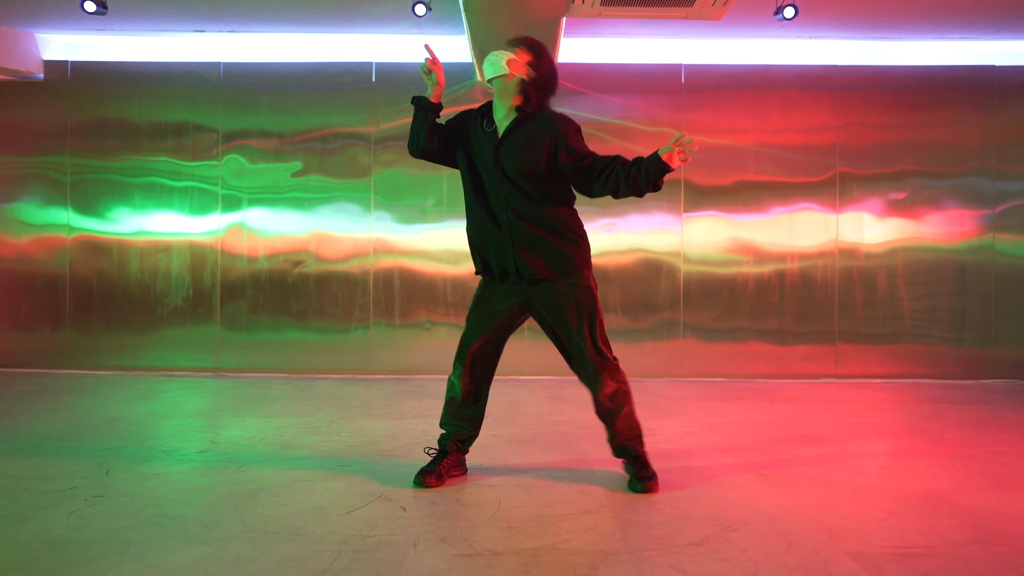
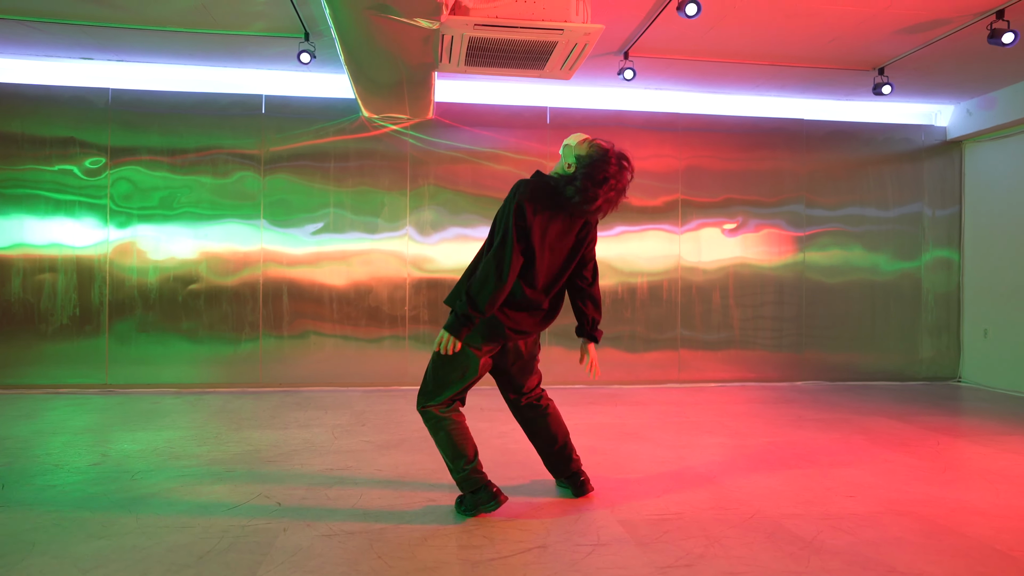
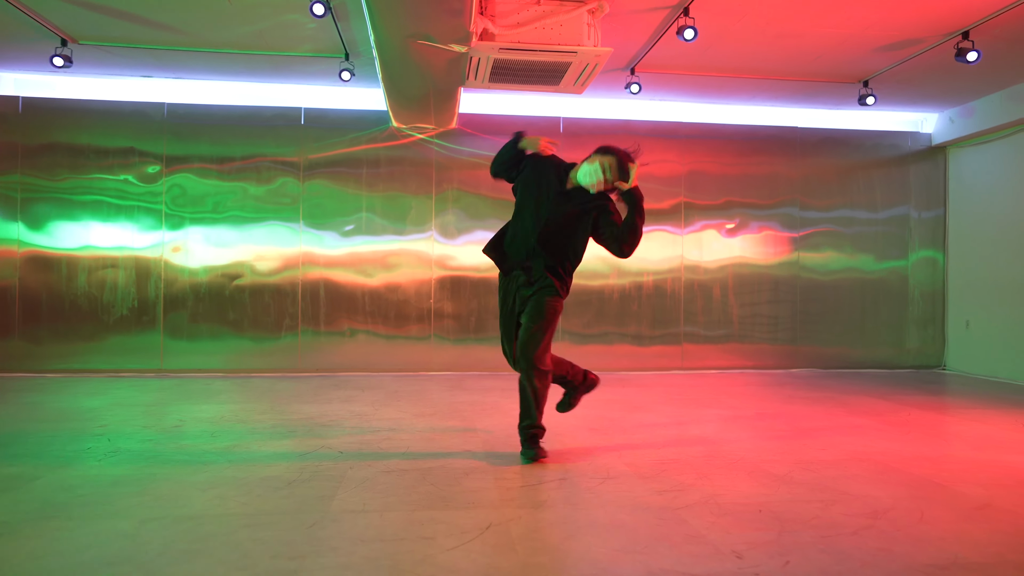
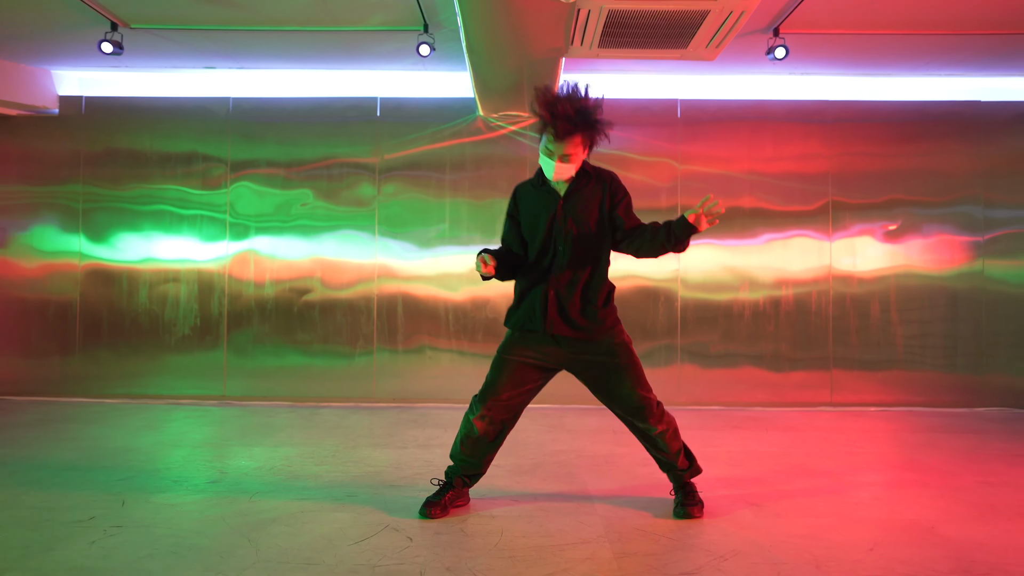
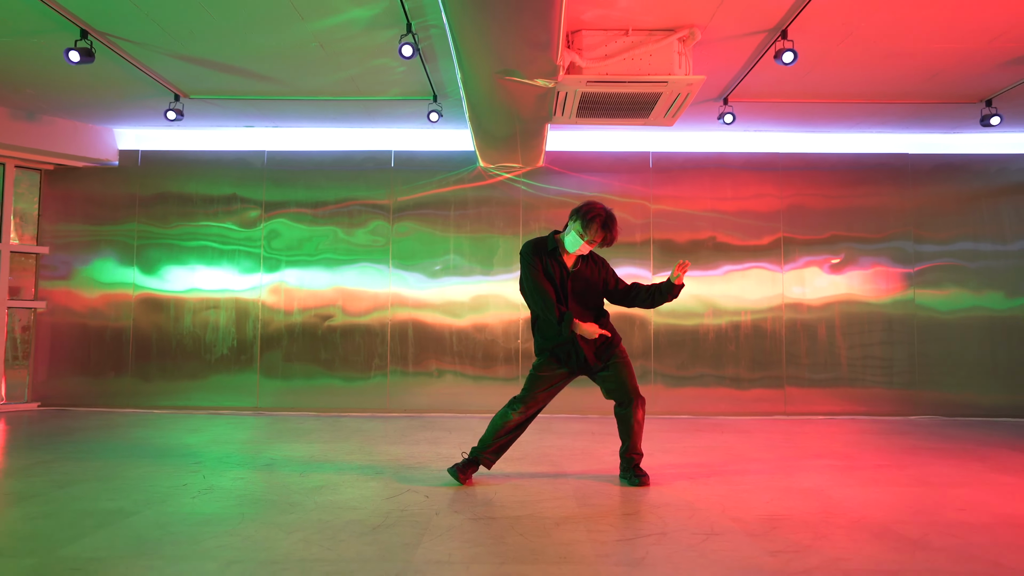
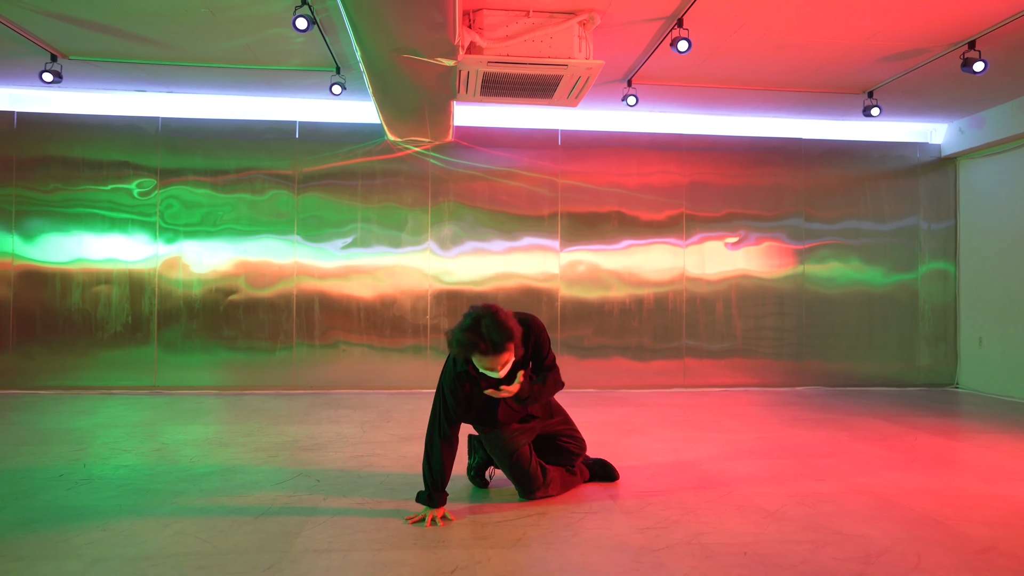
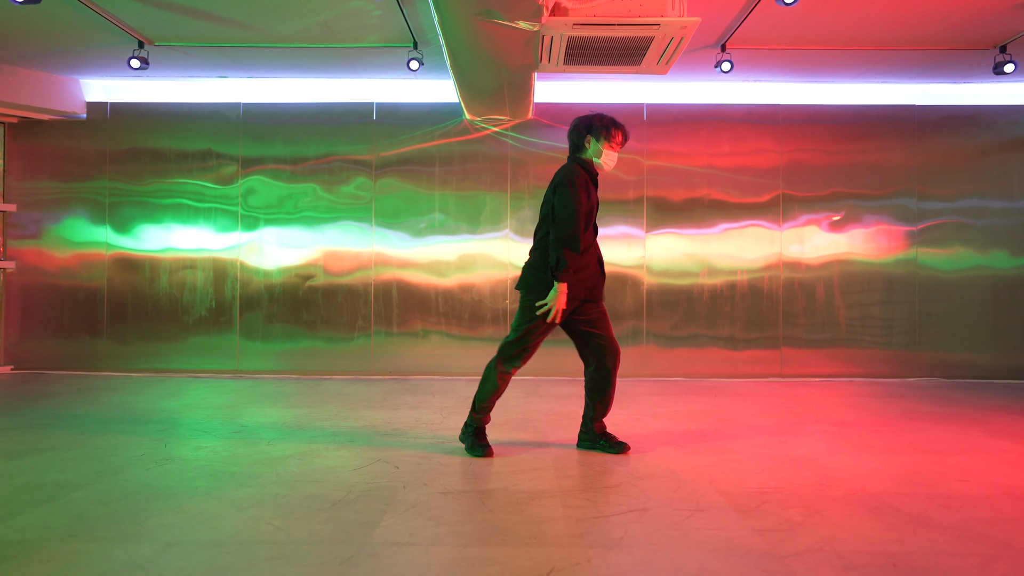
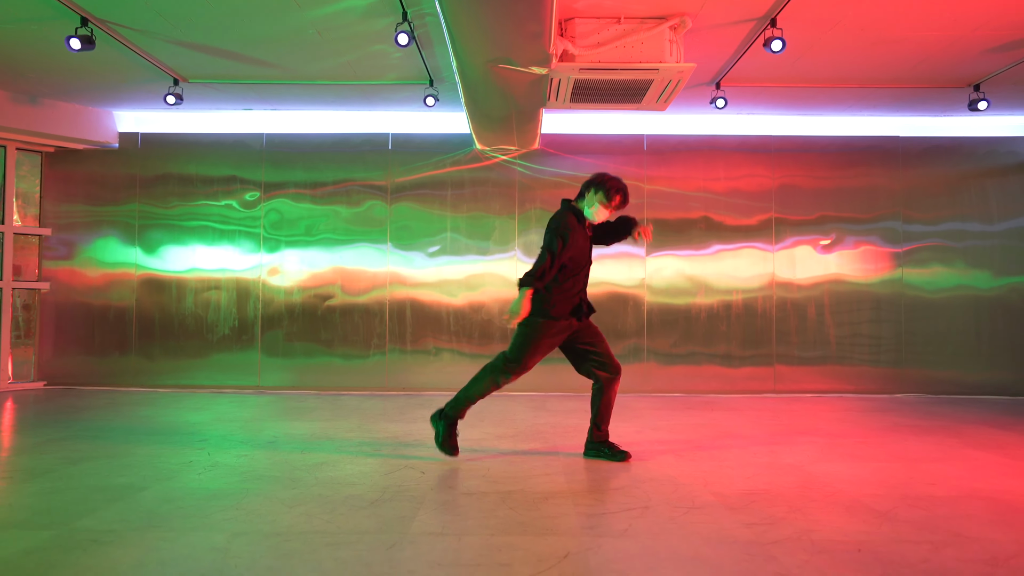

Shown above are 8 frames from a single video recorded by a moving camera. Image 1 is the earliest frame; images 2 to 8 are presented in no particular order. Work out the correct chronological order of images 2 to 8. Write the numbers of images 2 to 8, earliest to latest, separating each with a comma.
4, 5, 8, 7, 3, 2, 6
